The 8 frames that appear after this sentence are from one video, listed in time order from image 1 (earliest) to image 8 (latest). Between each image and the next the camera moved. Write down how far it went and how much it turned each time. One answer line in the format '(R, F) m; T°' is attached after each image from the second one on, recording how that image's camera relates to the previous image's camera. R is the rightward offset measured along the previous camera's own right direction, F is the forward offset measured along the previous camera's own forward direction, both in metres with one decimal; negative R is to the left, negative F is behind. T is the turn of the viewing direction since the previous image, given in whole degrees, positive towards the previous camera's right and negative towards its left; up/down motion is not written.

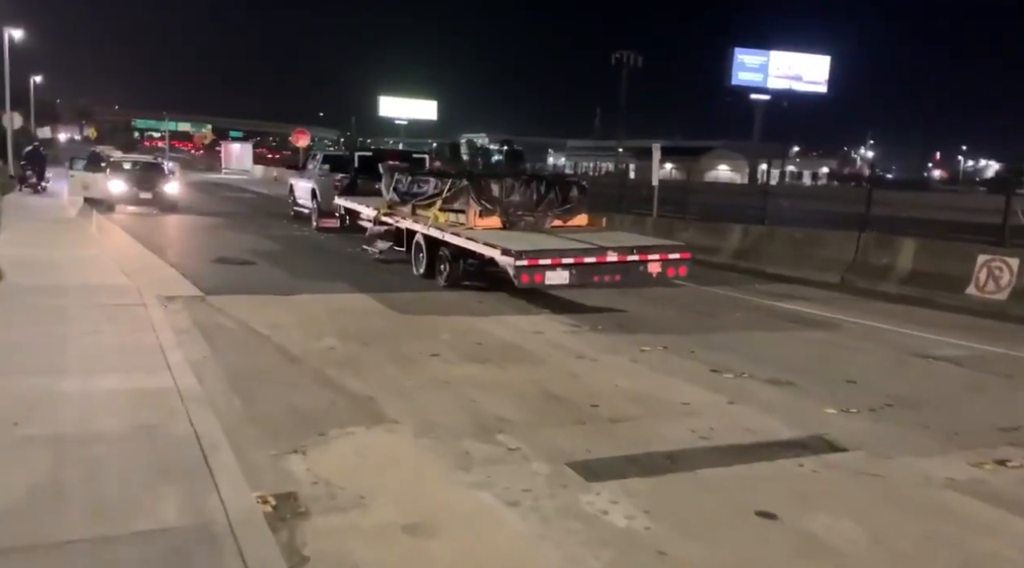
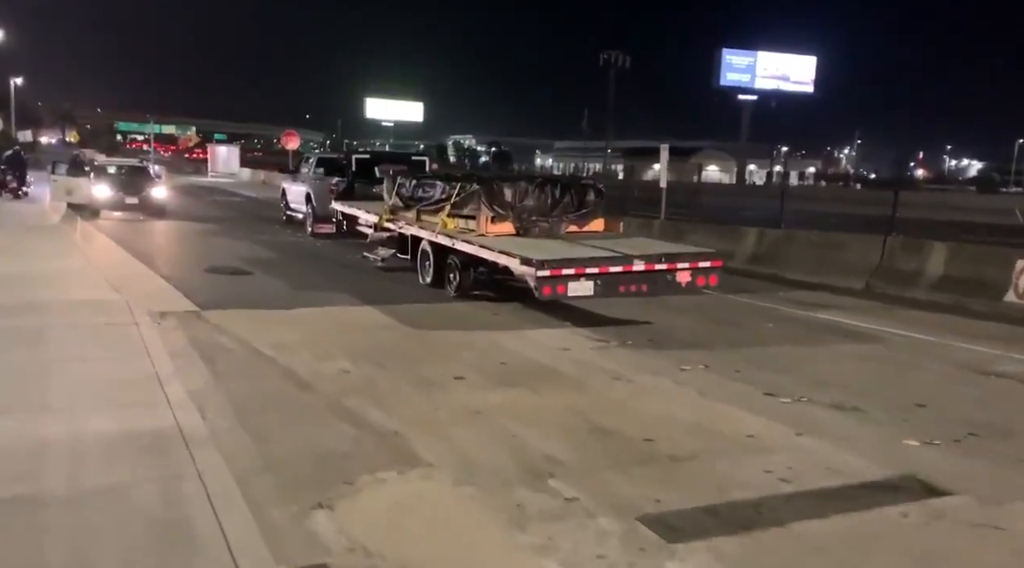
(-0.4, +0.8) m; +1°
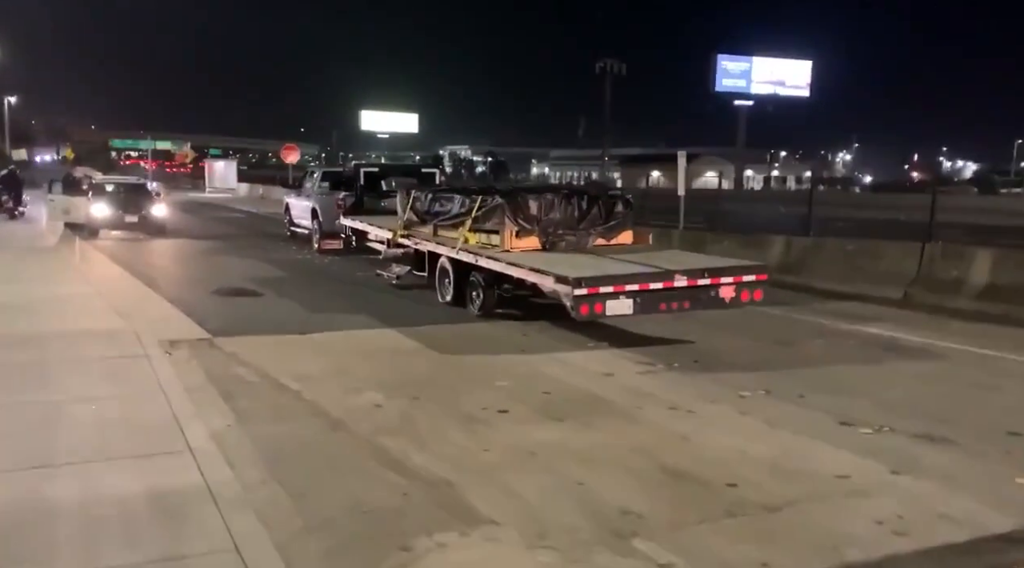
(-0.4, +0.7) m; 0°
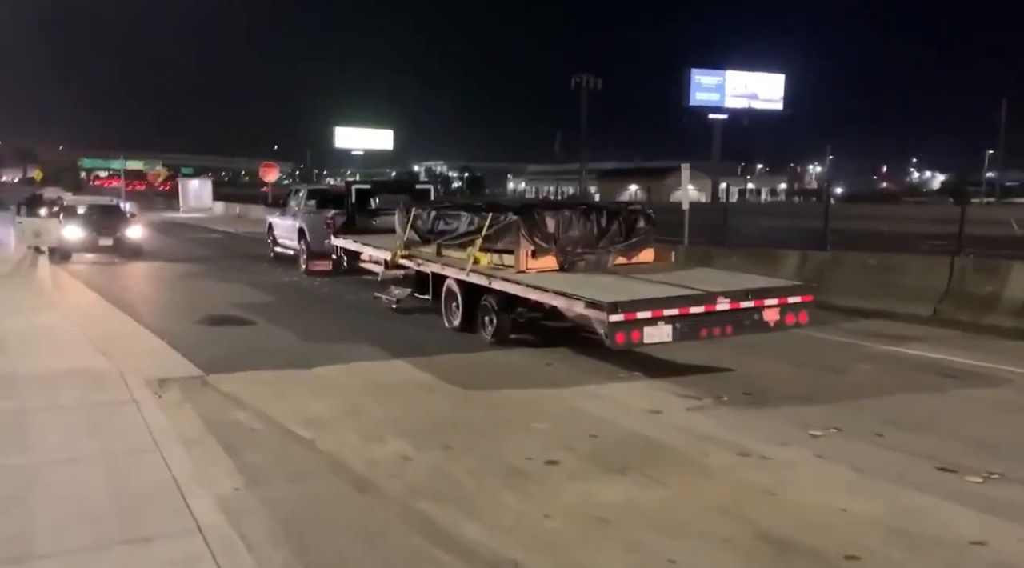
(-0.5, +0.9) m; +2°
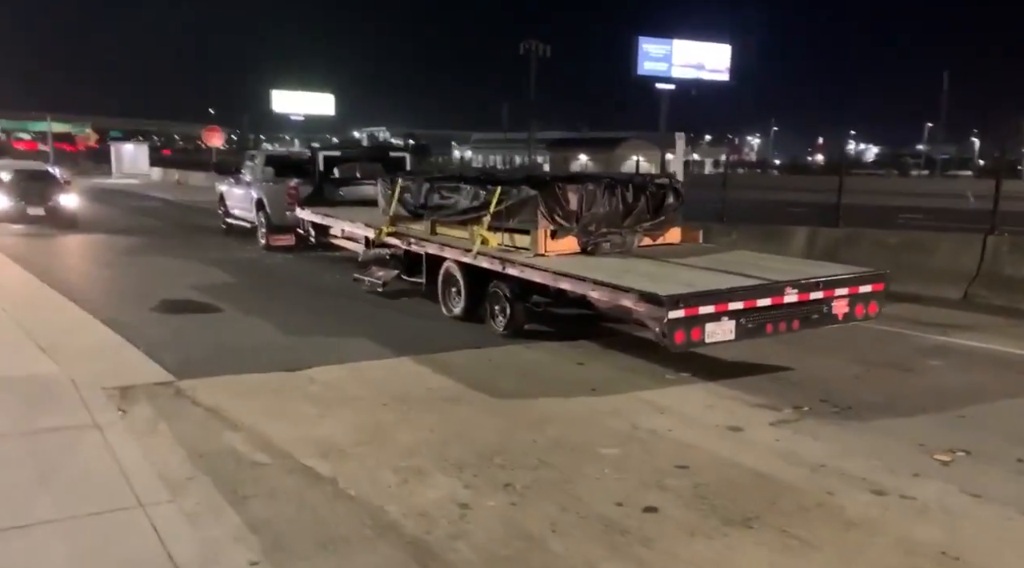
(-0.9, +1.4) m; +4°
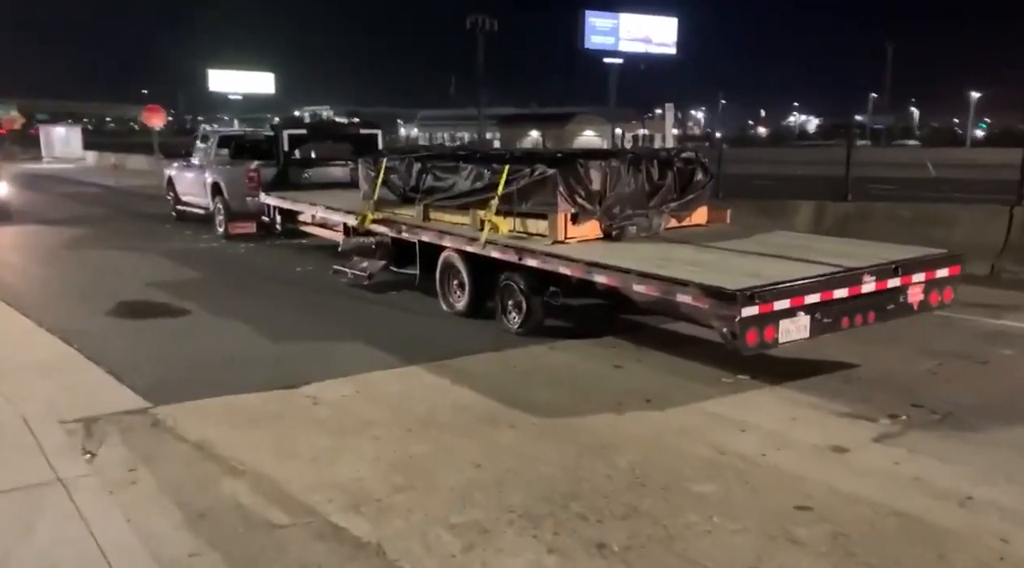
(-0.7, +1.2) m; +3°
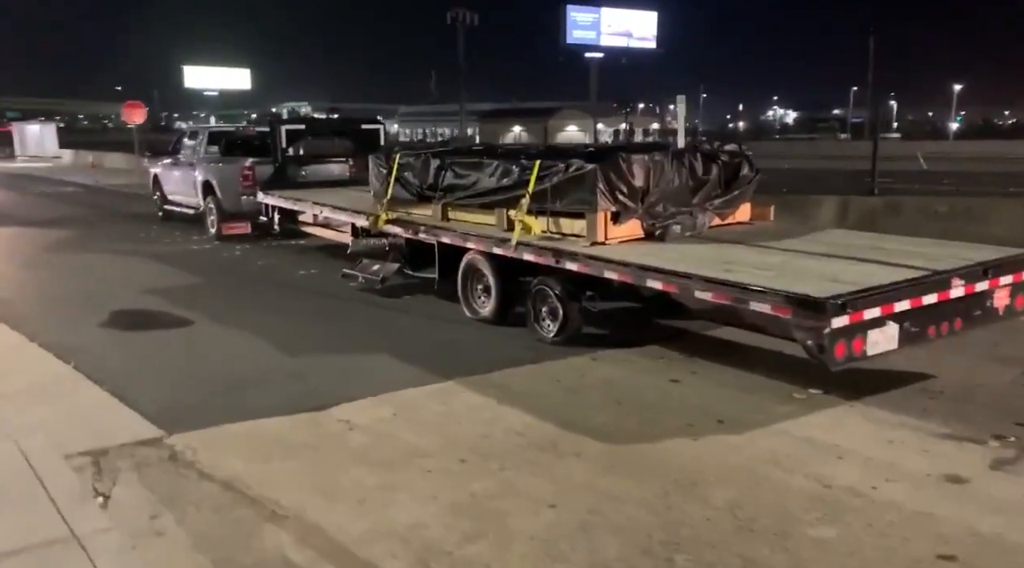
(-0.5, +0.7) m; +1°
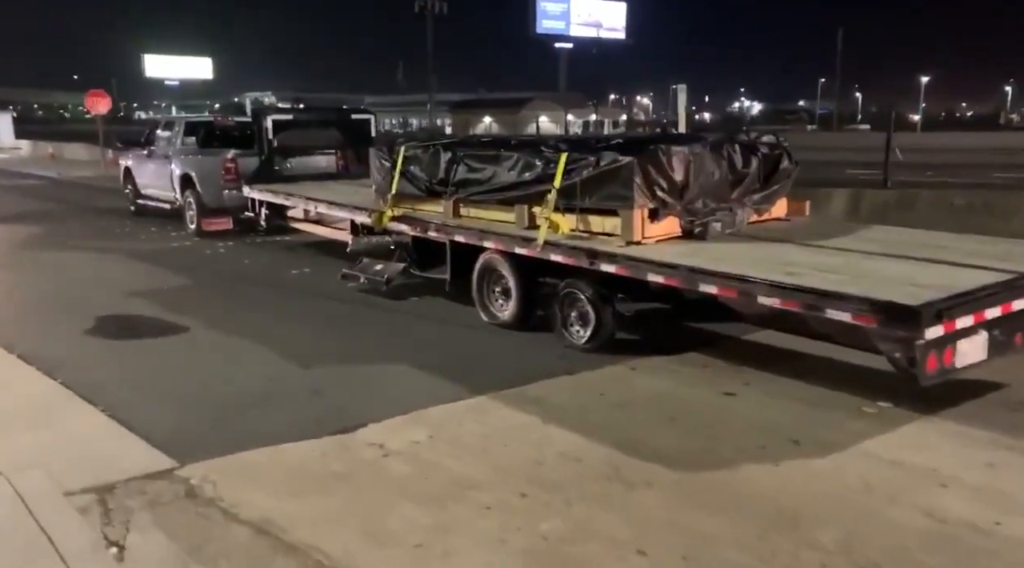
(-0.6, +0.6) m; +2°
